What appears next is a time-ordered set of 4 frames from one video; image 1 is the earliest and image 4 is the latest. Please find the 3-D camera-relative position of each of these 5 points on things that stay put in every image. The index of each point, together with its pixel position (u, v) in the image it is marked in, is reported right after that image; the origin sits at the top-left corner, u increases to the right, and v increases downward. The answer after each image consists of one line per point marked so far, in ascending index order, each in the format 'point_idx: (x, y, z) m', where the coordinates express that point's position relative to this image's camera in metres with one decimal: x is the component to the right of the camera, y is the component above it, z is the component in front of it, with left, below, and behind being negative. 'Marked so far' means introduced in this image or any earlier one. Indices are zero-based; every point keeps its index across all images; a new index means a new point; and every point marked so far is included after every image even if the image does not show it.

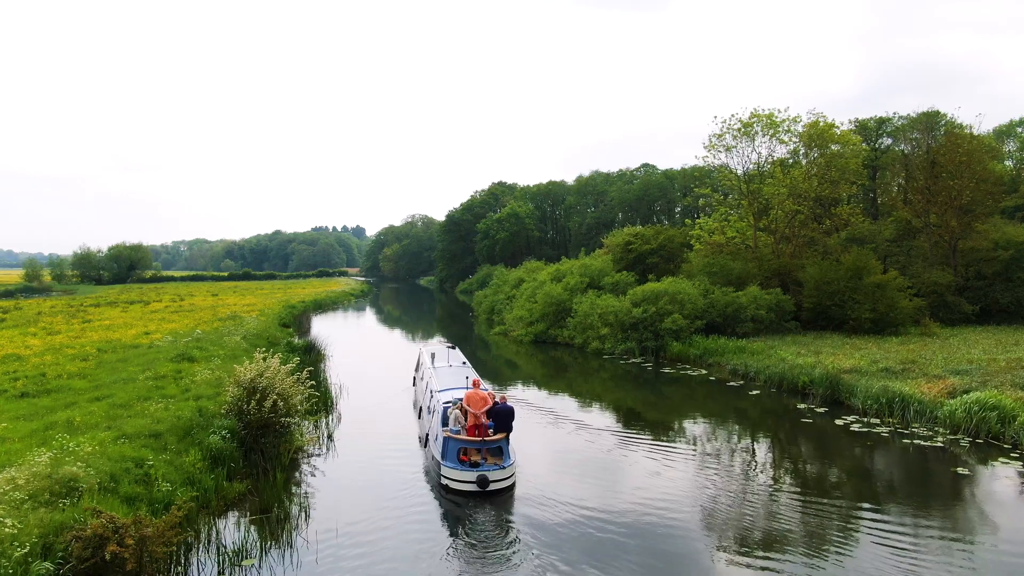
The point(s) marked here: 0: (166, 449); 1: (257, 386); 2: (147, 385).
0: (-7.0, -3.3, +11.5) m
1: (-6.1, -2.3, +13.4) m
2: (-10.8, -2.9, +16.6) m
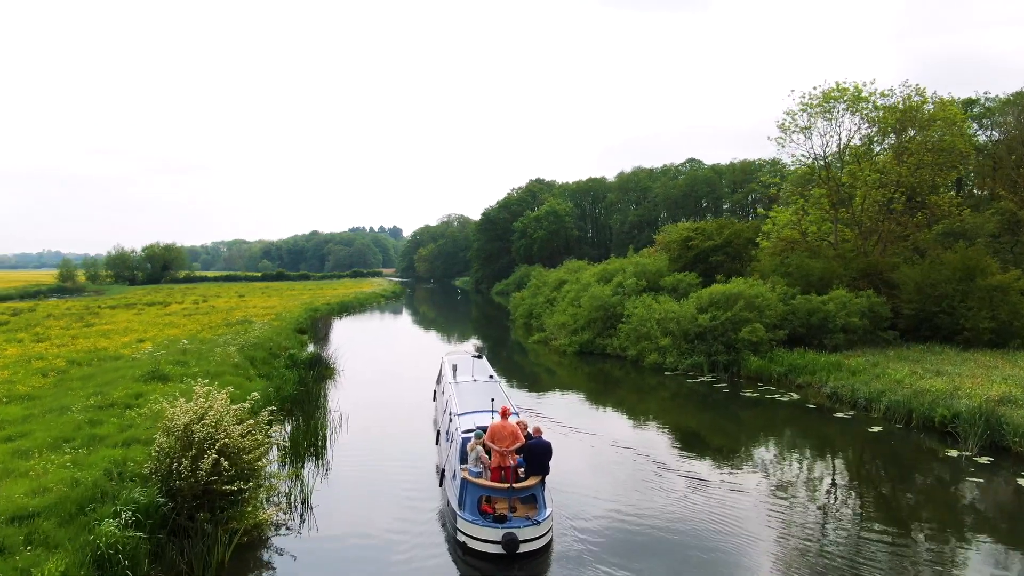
0: (-6.3, -3.4, +7.4) m
1: (-5.2, -2.4, +9.2) m
2: (-9.7, -3.0, +12.7) m
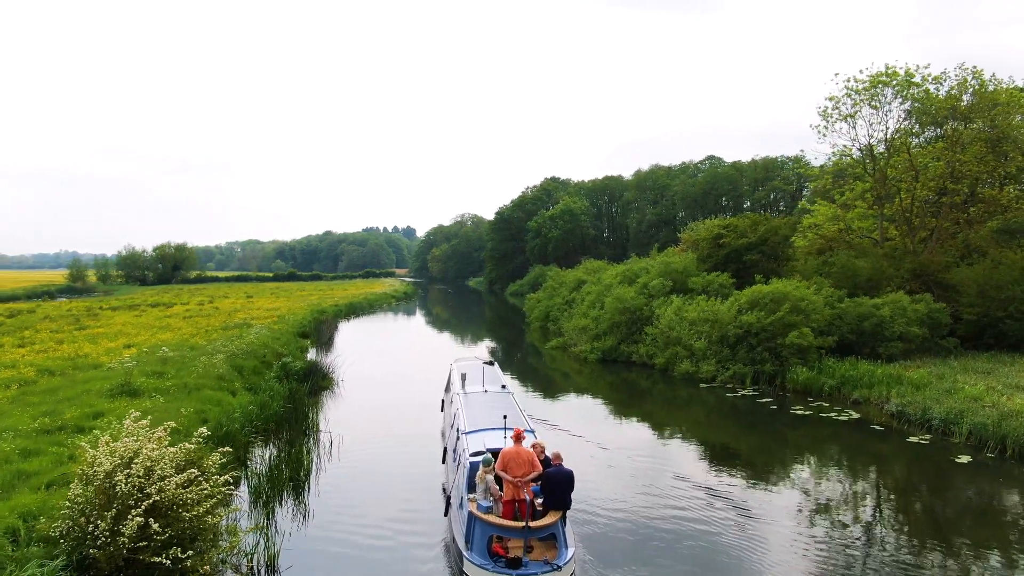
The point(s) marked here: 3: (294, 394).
0: (-6.1, -3.4, +5.2) m
1: (-4.9, -2.5, +7.0) m
2: (-9.3, -3.0, +10.6) m
3: (-6.7, -3.3, +17.4) m
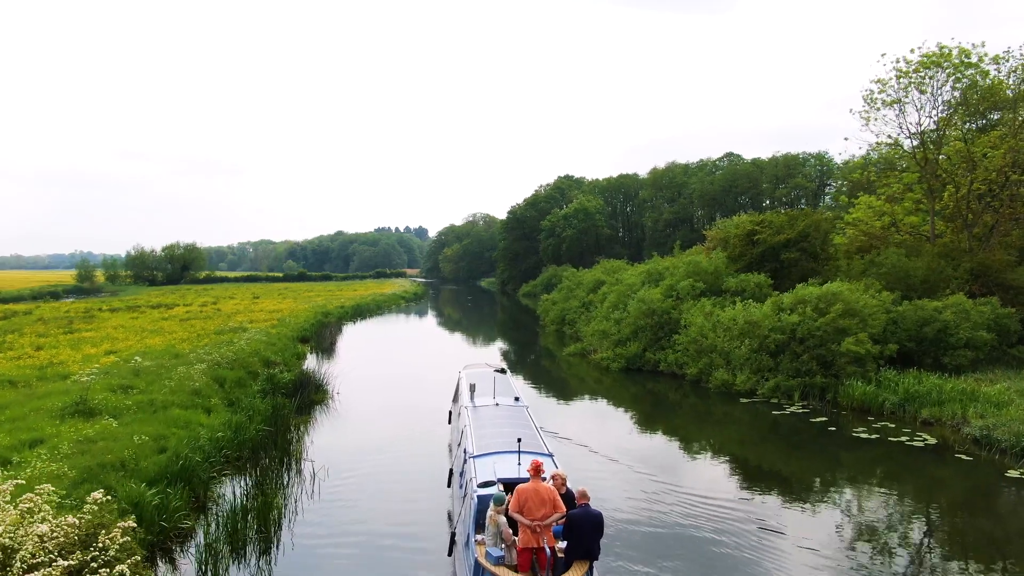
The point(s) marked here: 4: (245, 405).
0: (-5.9, -3.5, +3.0) m
1: (-4.7, -2.5, +4.8) m
2: (-9.1, -3.1, +8.5) m
3: (-6.3, -3.3, +15.3) m
4: (-7.1, -3.1, +15.0) m
